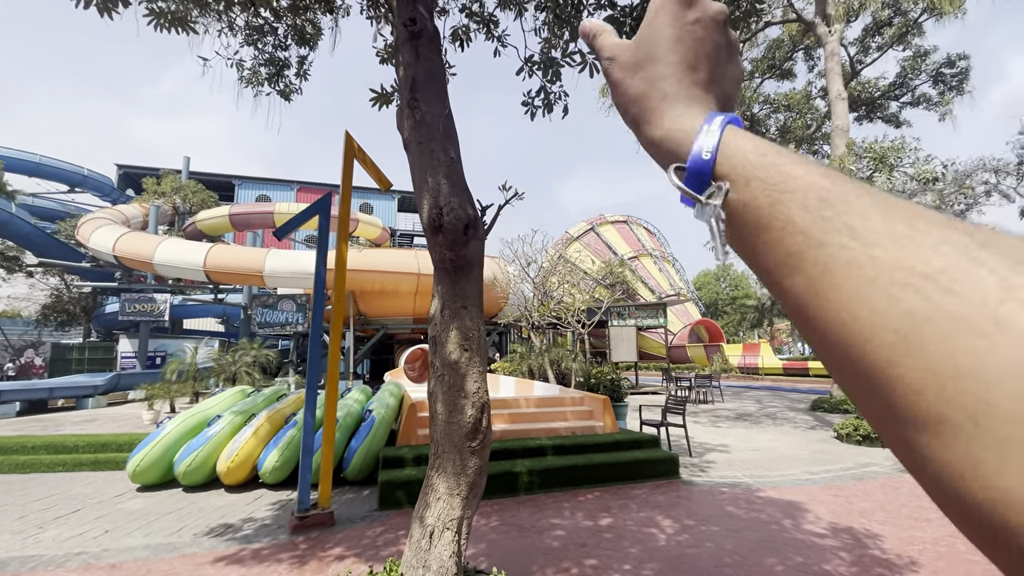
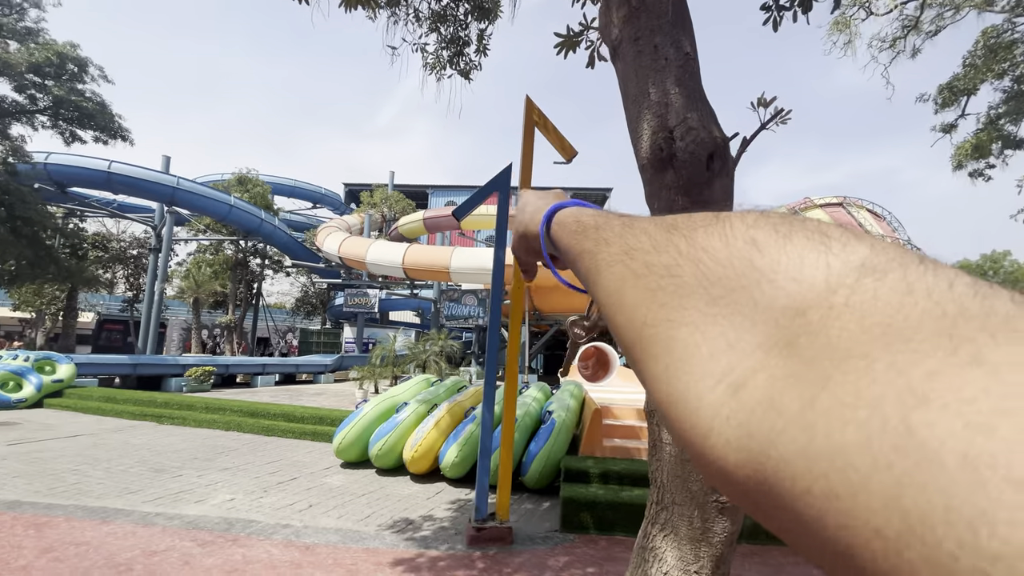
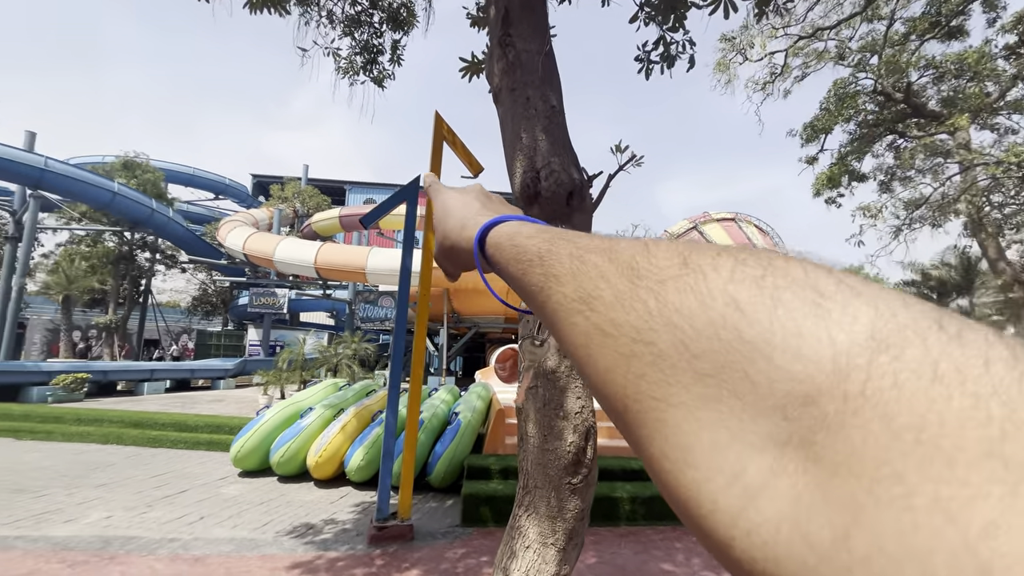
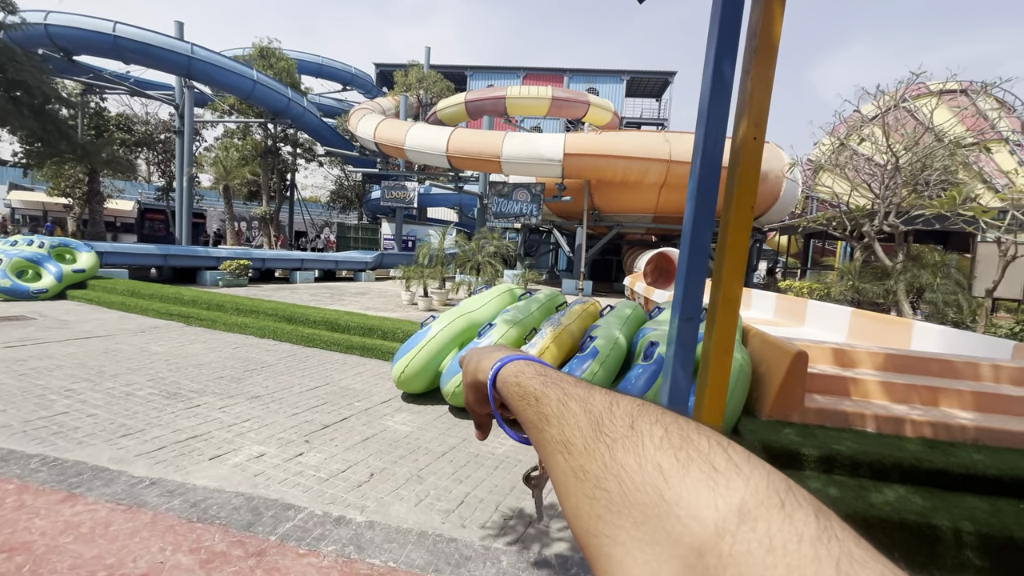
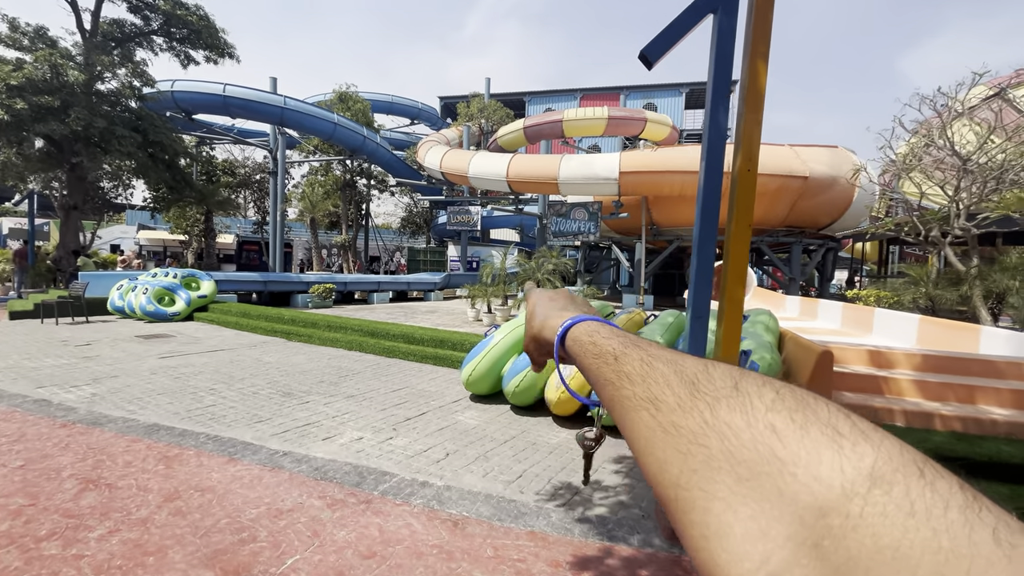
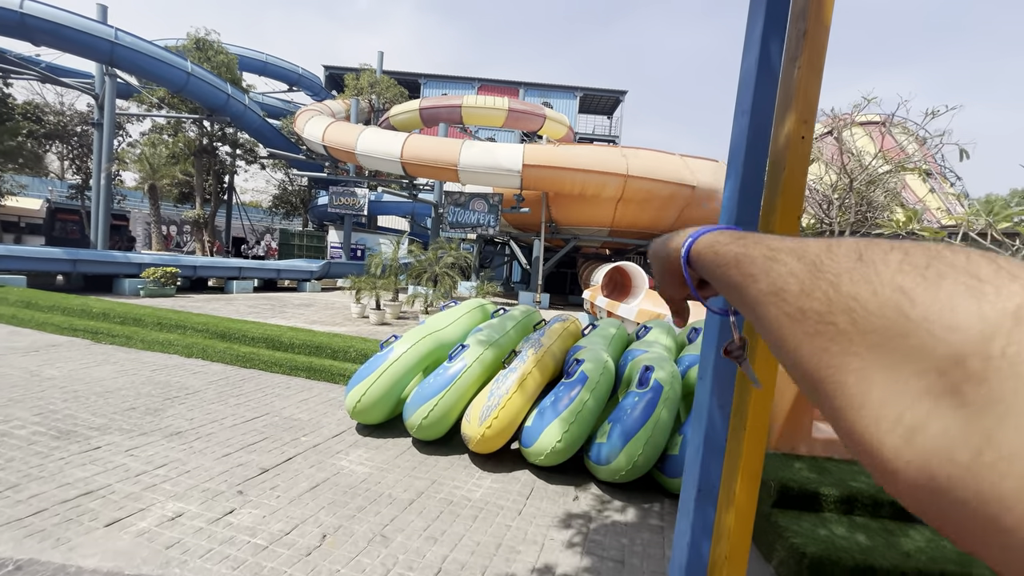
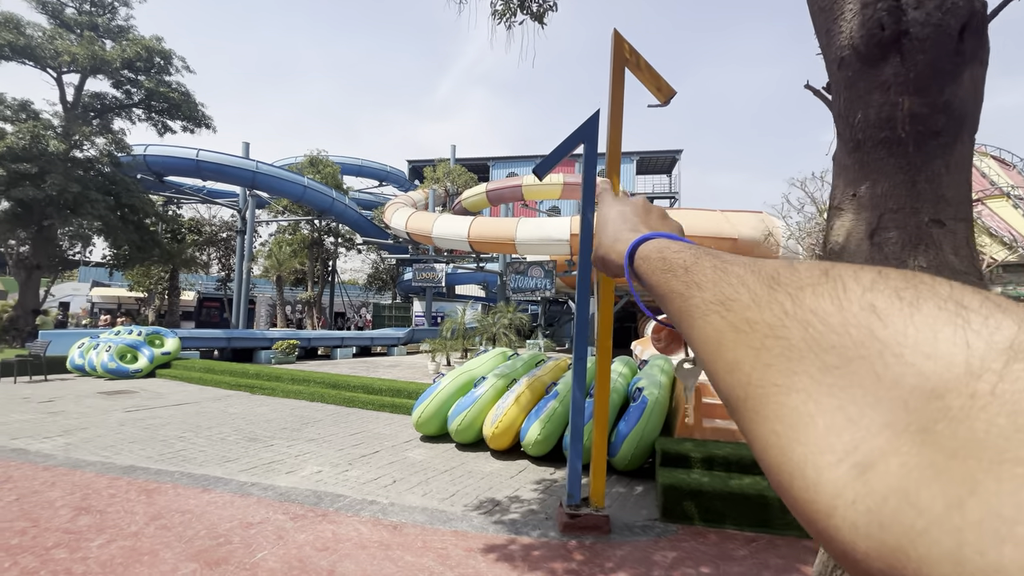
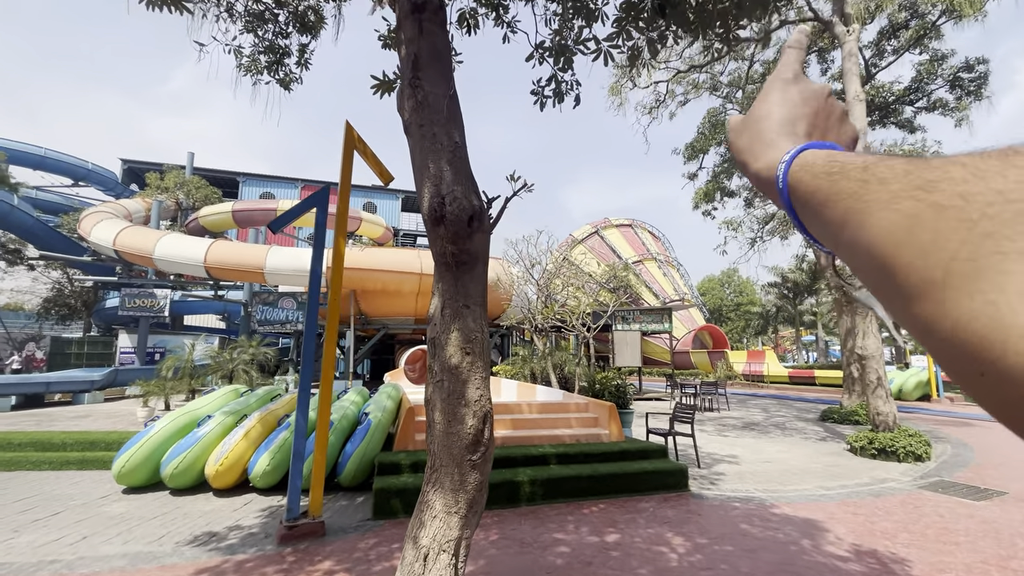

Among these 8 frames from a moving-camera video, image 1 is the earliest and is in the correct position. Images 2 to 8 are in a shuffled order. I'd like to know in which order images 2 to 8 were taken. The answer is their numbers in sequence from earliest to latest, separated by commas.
8, 3, 2, 7, 5, 4, 6
